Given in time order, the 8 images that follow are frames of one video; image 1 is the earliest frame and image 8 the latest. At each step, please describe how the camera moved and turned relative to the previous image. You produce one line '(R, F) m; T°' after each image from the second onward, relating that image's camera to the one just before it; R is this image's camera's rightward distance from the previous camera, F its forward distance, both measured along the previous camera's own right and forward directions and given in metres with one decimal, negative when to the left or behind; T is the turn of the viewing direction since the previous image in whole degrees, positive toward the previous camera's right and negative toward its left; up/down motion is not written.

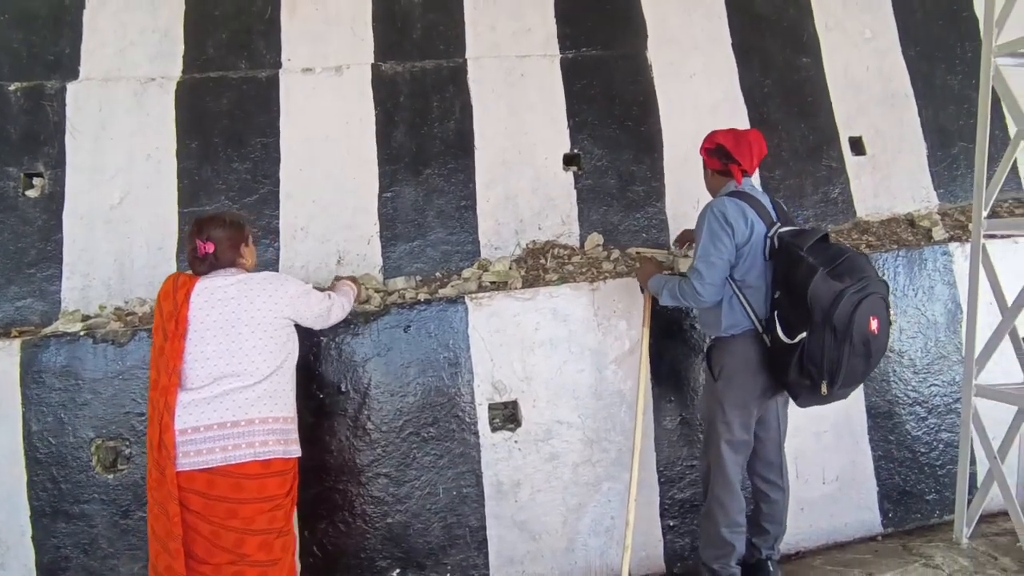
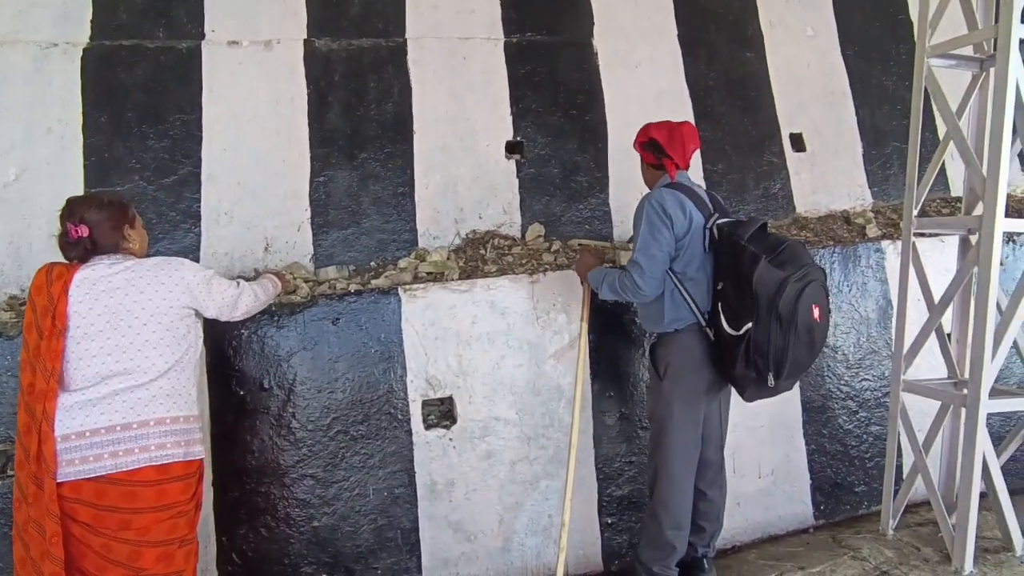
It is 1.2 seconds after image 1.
(+0.1, +0.1) m; +5°
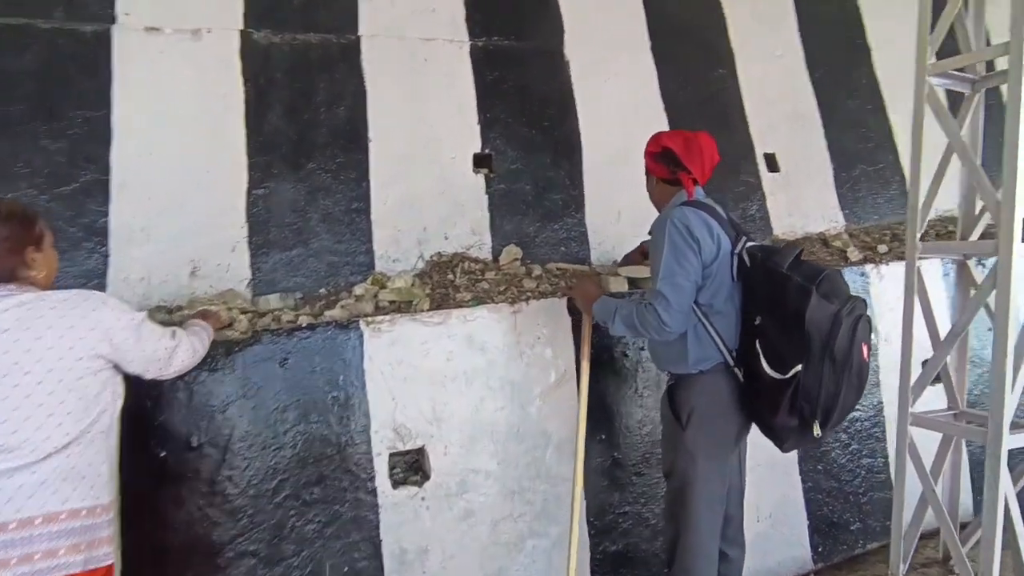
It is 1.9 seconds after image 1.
(-0.2, +0.4) m; +7°
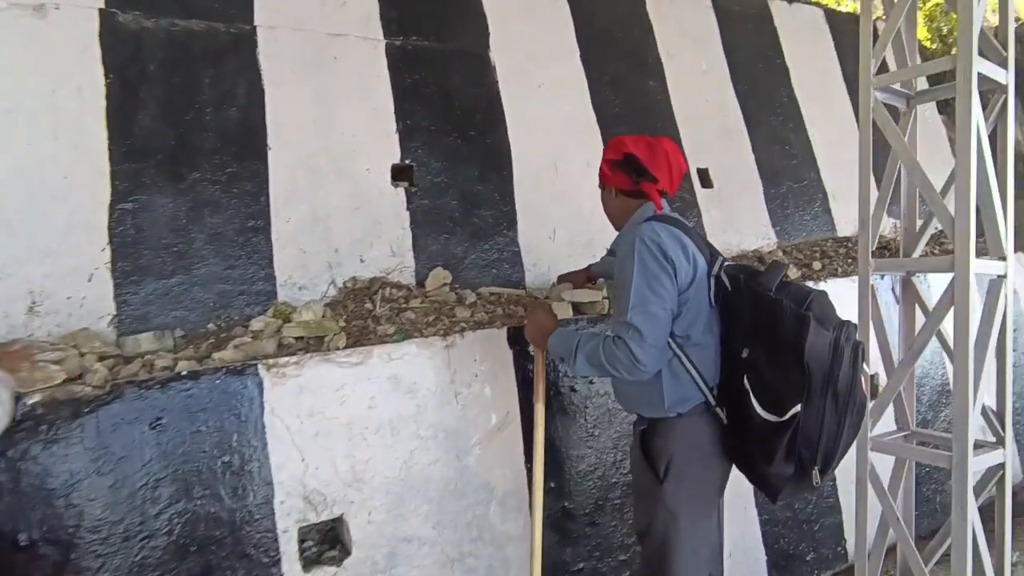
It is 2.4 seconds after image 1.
(-0.1, +0.4) m; +9°
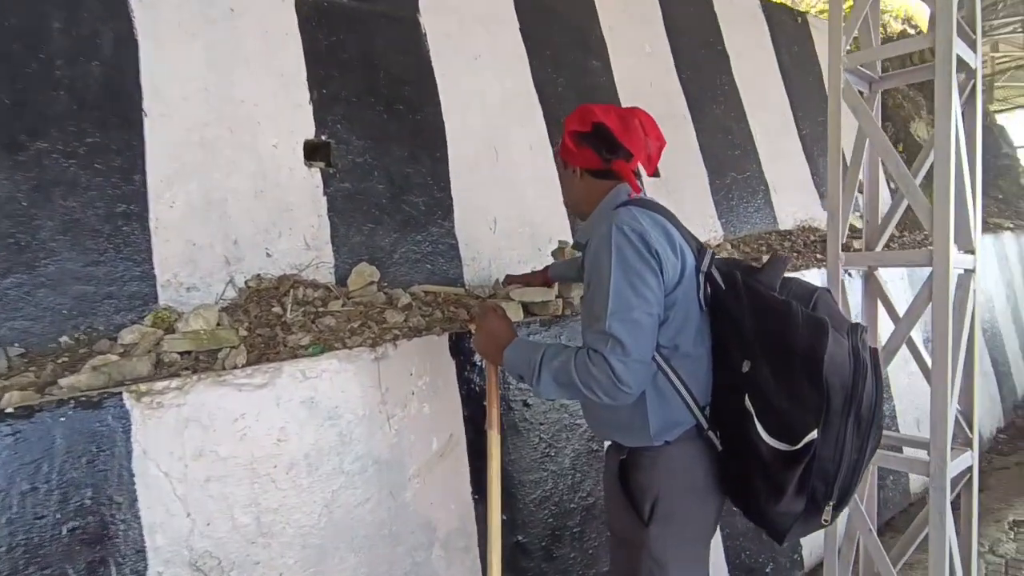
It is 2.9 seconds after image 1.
(-0.1, +0.4) m; +8°
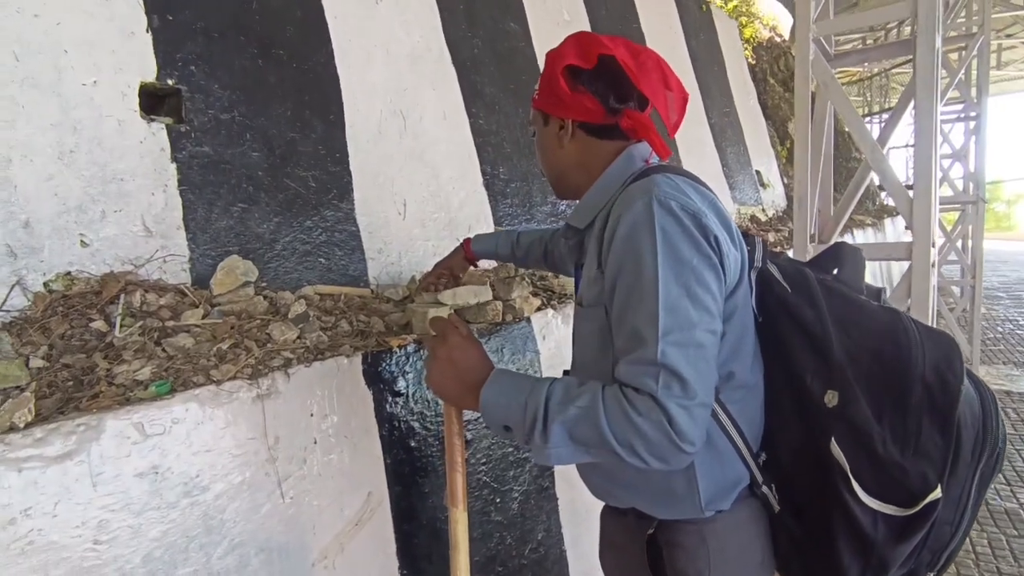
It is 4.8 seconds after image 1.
(-0.2, +0.5) m; +12°
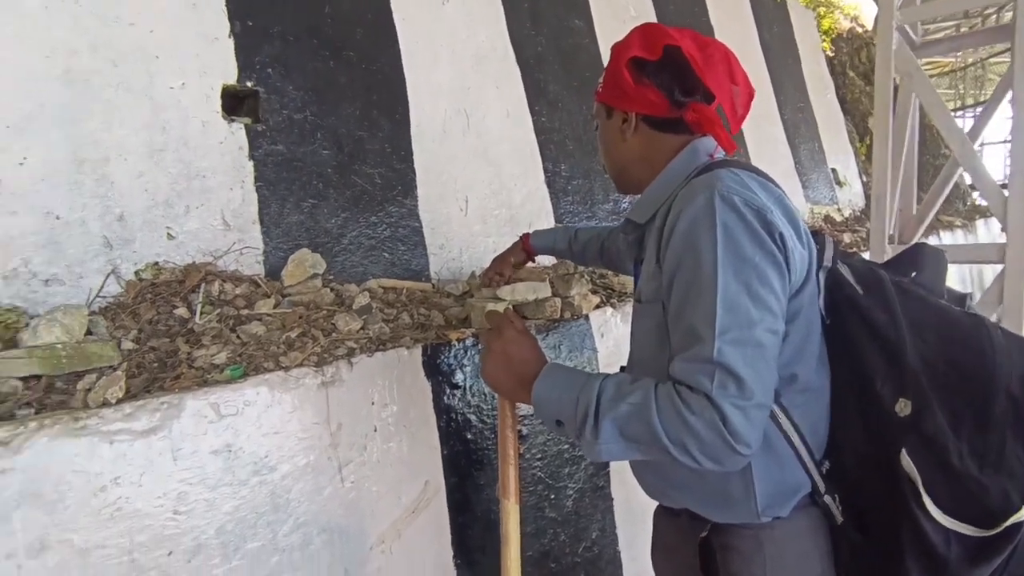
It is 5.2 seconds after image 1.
(0.0, 0.0) m; -6°
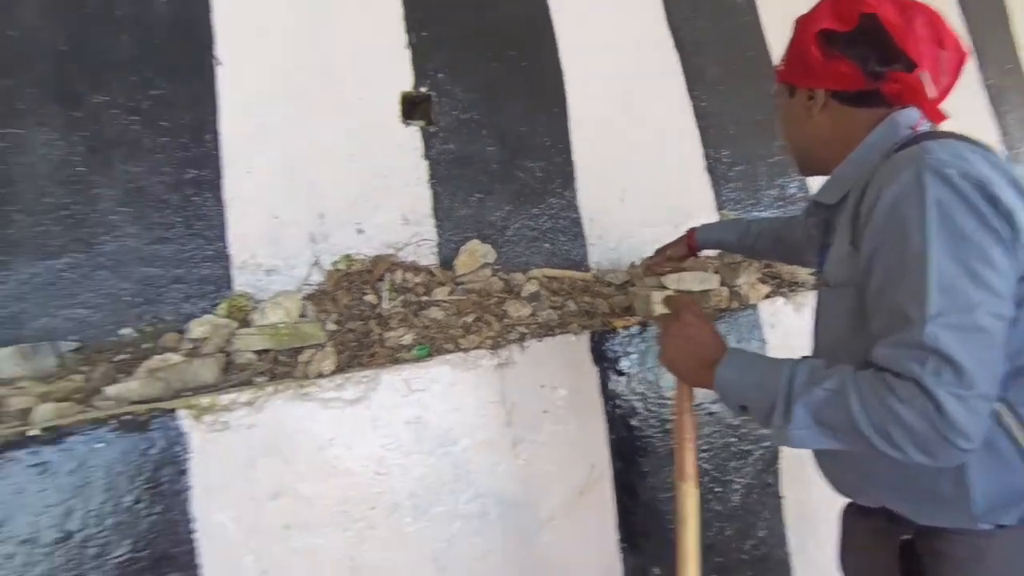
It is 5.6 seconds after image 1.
(-0.1, 0.0) m; -13°
